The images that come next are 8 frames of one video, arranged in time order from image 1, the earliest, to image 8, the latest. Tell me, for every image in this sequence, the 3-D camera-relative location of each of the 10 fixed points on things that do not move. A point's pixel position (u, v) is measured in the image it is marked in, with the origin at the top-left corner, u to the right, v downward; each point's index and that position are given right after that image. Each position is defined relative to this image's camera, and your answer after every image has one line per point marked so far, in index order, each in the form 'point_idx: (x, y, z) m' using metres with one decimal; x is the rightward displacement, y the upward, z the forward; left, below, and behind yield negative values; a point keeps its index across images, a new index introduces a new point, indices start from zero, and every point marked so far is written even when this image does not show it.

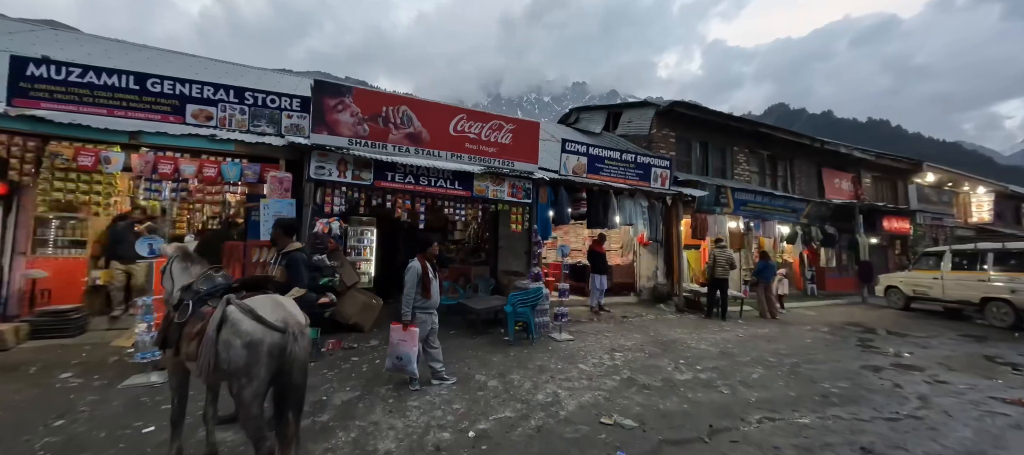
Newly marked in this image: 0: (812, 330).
0: (+6.5, -2.2, +7.7) m
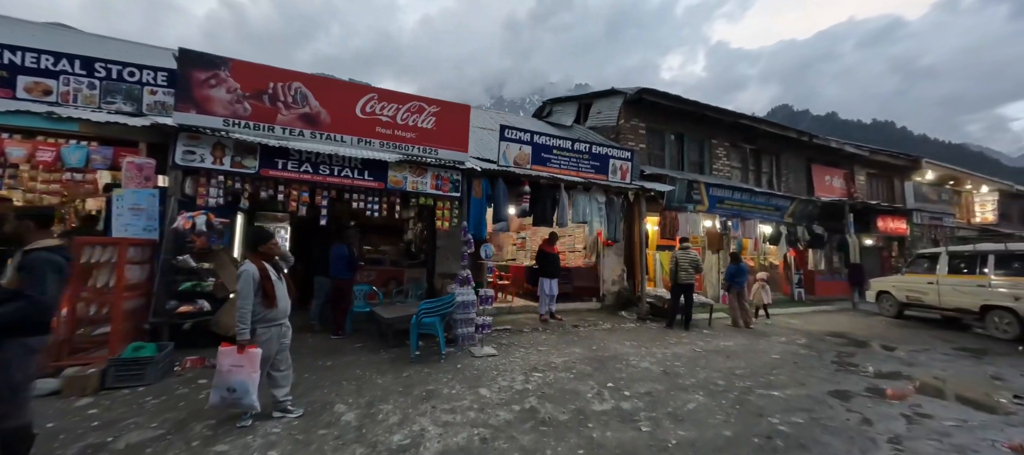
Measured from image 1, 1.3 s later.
0: (+5.1, -2.2, +6.7) m
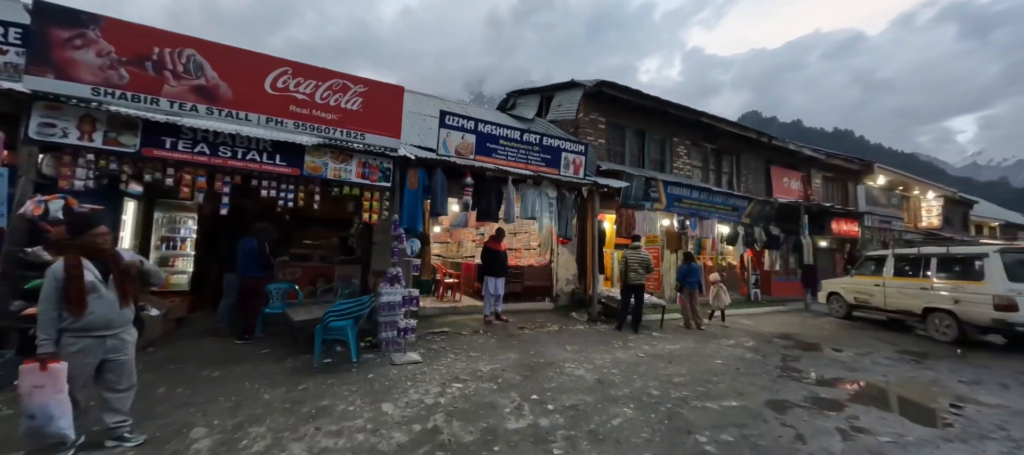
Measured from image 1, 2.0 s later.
0: (+4.0, -2.2, +6.5) m
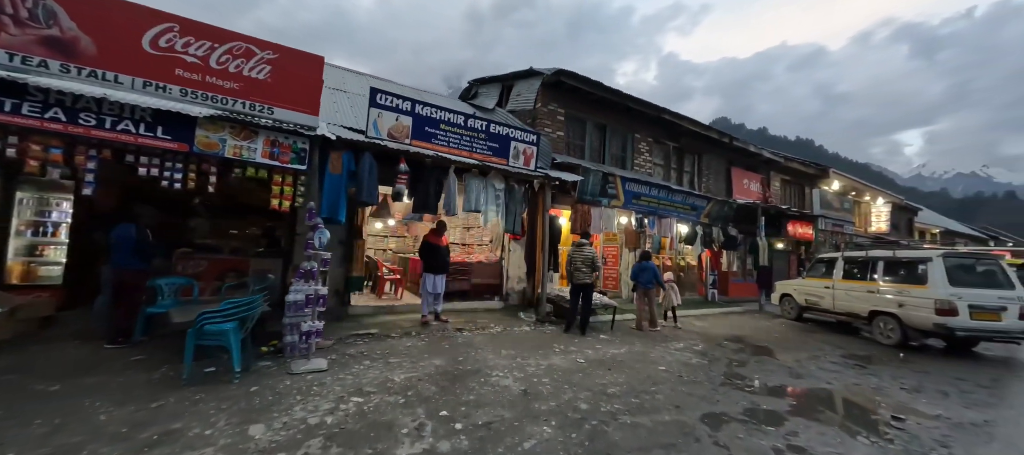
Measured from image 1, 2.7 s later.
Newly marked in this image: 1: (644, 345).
0: (+2.9, -2.1, +6.2) m
1: (+2.3, -2.1, +6.3) m
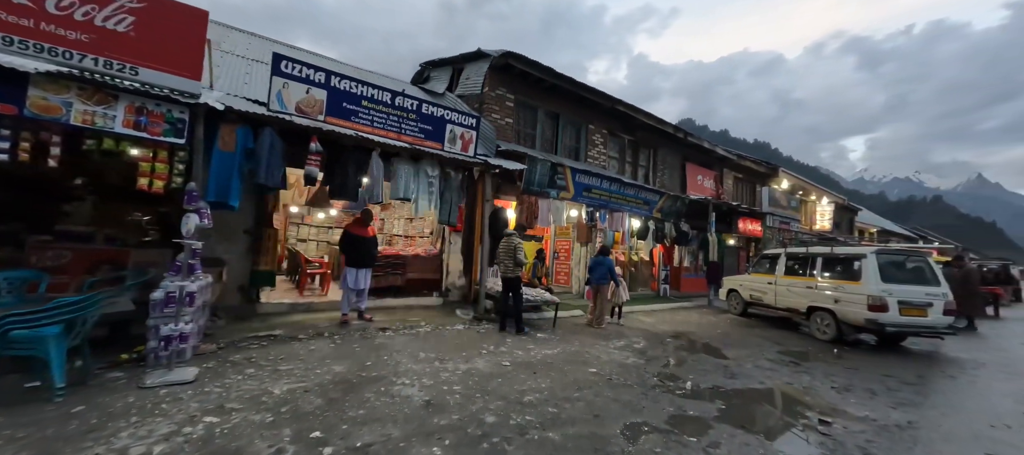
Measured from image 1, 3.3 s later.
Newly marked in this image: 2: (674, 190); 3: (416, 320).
0: (+1.8, -2.0, +5.8) m
1: (+1.2, -1.9, +5.9) m
2: (+5.7, +1.3, +12.5) m
3: (-1.7, -1.7, +6.3) m
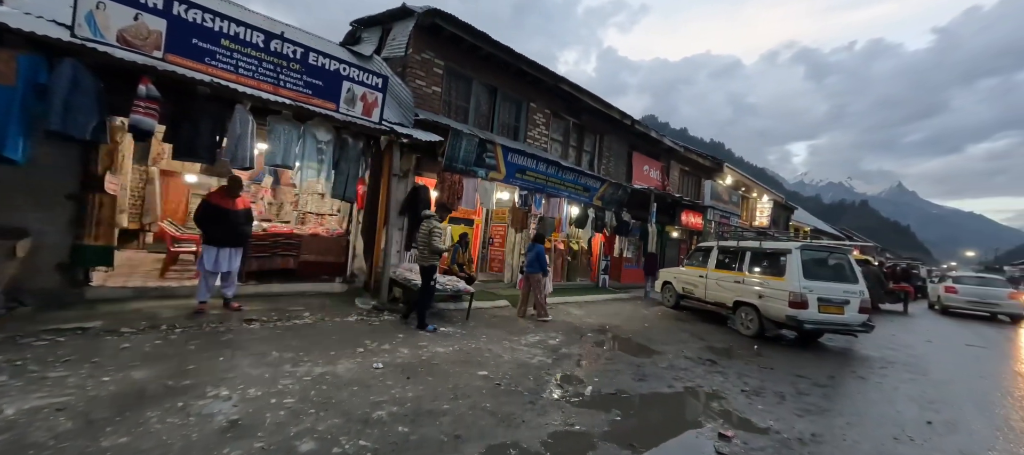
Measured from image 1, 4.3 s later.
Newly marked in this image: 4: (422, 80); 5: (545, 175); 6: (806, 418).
0: (+0.3, -1.7, +5.2) m
1: (-0.3, -1.7, +5.3) m
2: (+3.7, +1.7, +12.2) m
3: (-3.2, -1.3, +5.4) m
4: (-1.9, +3.2, +7.6) m
5: (+0.8, +1.3, +8.8) m
6: (+3.0, -1.9, +3.6) m
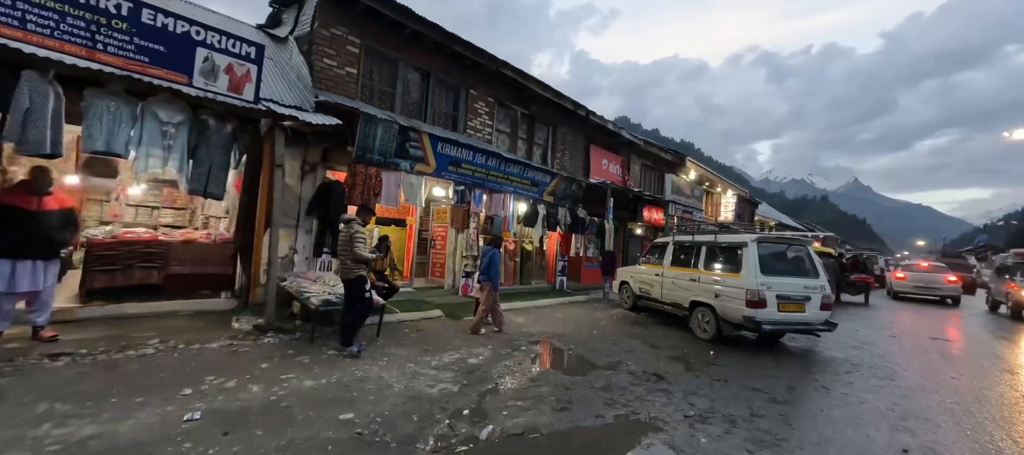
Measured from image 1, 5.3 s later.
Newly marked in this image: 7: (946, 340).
0: (-0.9, -1.7, +4.3) m
1: (-1.5, -1.6, +4.3) m
2: (+2.1, +1.7, +11.4) m
3: (-4.3, -1.3, +4.3) m
4: (-3.3, +3.1, +6.5) m
5: (-0.6, +1.3, +7.9) m
6: (+1.9, -1.8, +2.8) m
7: (+8.4, -2.2, +6.9) m
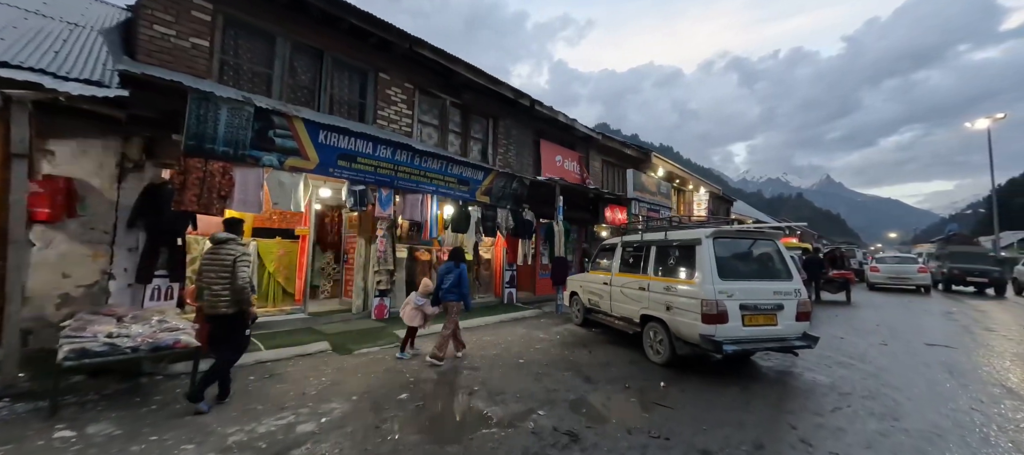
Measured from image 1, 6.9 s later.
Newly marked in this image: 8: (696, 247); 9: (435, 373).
0: (-2.2, -1.8, +2.8) m
1: (-2.8, -1.7, +2.8) m
2: (+0.4, +1.6, +10.2) m
3: (-5.7, -1.5, +2.7) m
4: (-4.9, +2.9, +5.1) m
5: (-2.2, +1.2, +6.5) m
6: (+0.7, -1.7, +1.5) m
7: (+7.0, -1.9, +5.7) m
8: (+2.5, -0.3, +4.8) m
9: (-1.0, -1.9, +4.6) m
